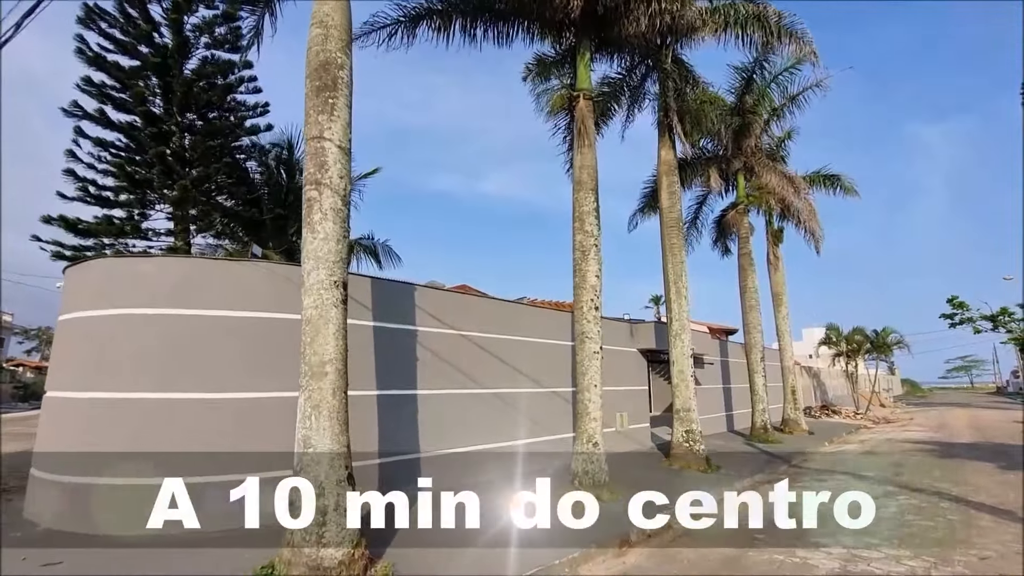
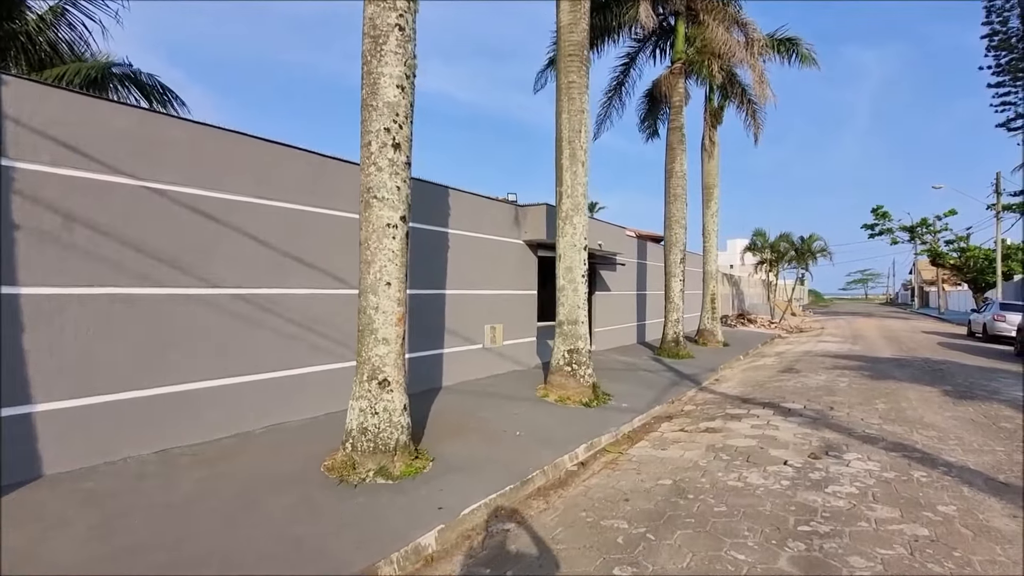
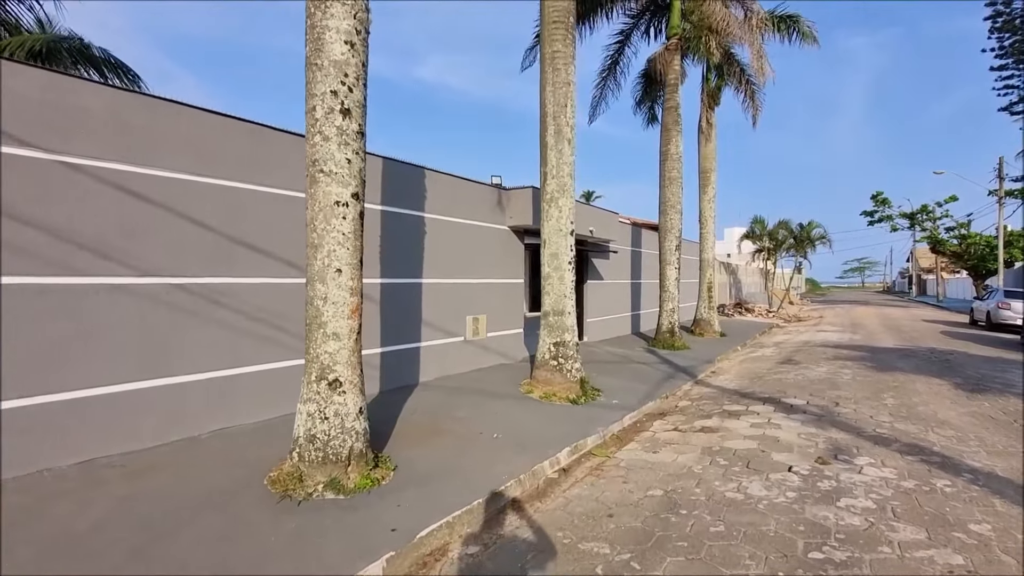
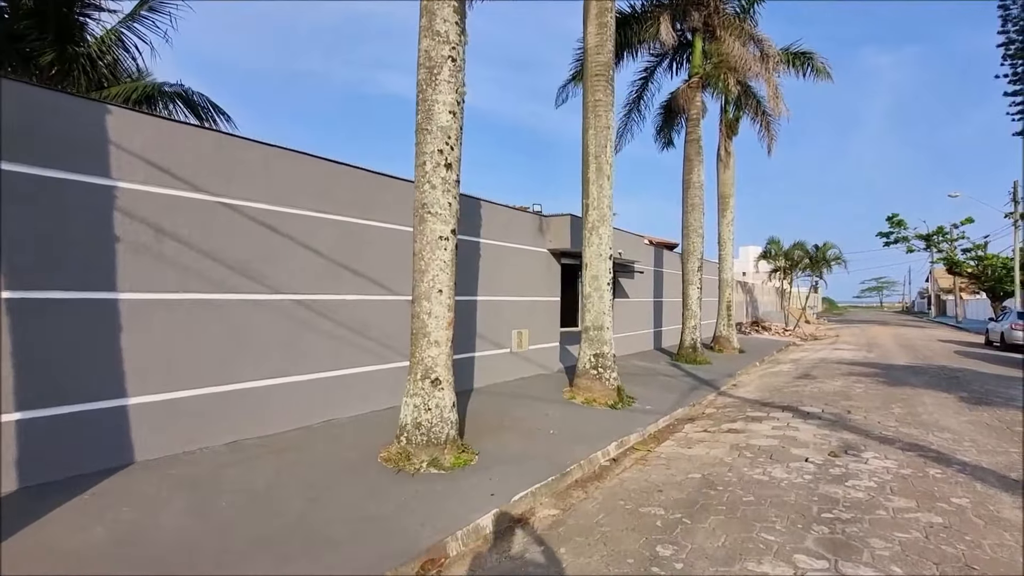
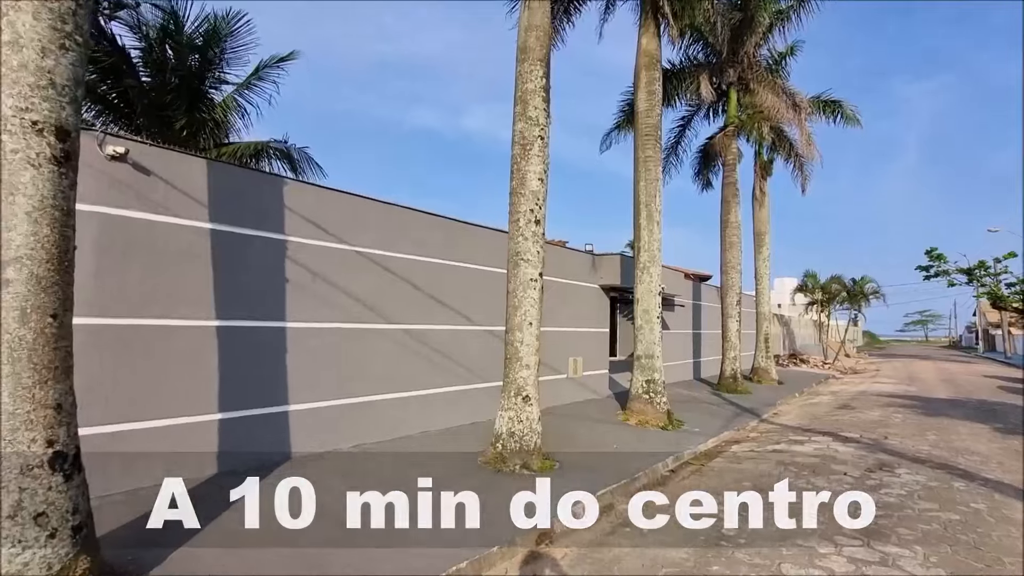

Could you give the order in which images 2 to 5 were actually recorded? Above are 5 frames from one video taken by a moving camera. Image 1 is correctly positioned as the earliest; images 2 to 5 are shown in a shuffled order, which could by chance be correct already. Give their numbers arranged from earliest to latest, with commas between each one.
5, 4, 2, 3
